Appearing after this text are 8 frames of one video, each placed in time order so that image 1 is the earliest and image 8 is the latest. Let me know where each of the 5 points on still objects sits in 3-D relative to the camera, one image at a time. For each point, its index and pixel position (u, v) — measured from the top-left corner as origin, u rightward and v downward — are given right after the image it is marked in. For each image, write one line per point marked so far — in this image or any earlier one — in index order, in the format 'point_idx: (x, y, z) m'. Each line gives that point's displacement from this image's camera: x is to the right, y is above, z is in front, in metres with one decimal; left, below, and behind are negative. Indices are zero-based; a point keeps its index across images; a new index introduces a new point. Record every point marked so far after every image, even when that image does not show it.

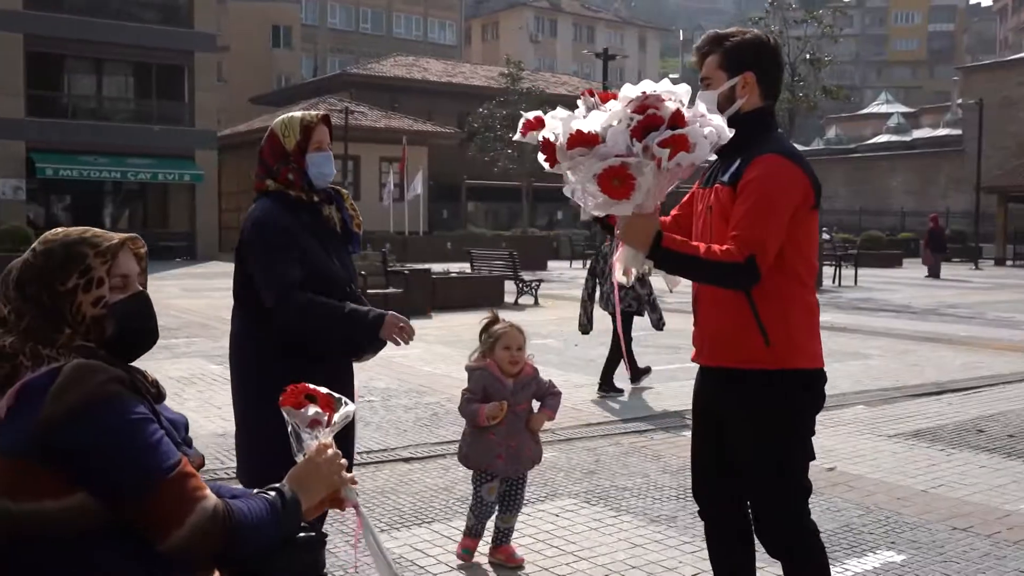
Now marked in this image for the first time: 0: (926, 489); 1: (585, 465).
0: (+2.4, -1.2, +6.0) m
1: (+0.5, -1.1, +6.5) m
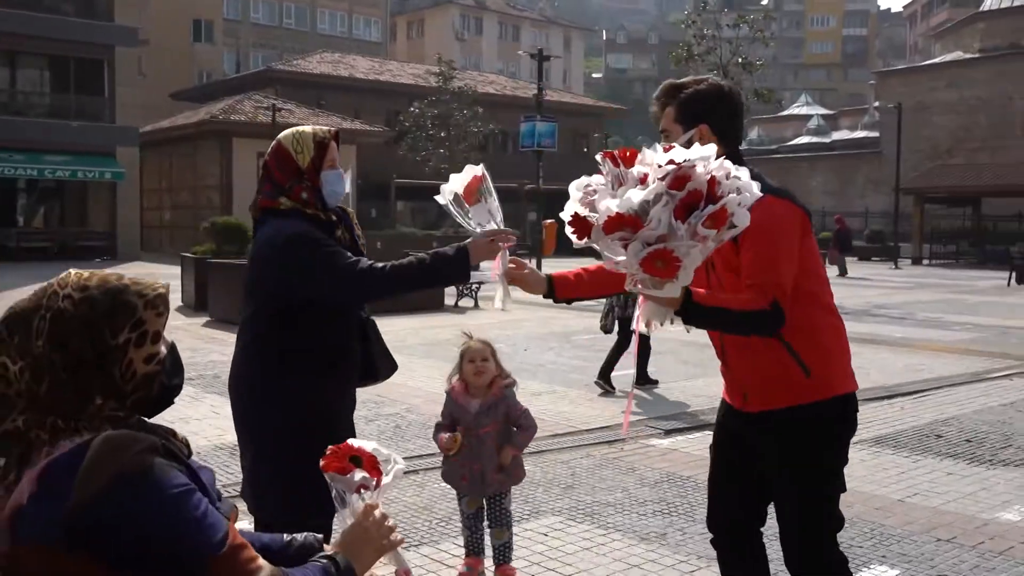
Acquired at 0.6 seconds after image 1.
0: (+2.3, -1.2, +6.1) m
1: (+0.3, -1.2, +6.4) m
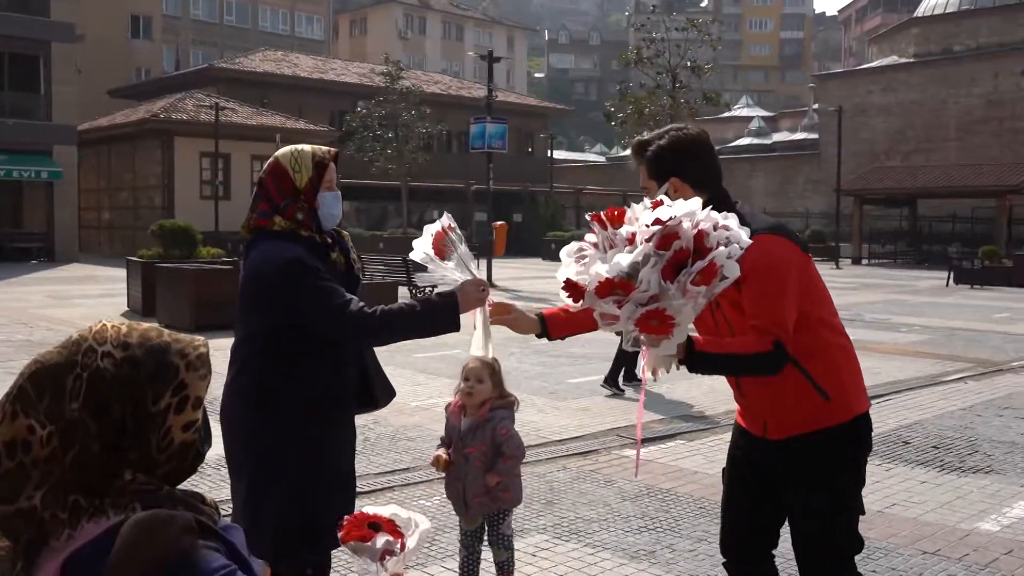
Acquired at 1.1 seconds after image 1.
0: (+2.2, -1.3, +6.1) m
1: (+0.2, -1.3, +6.3) m
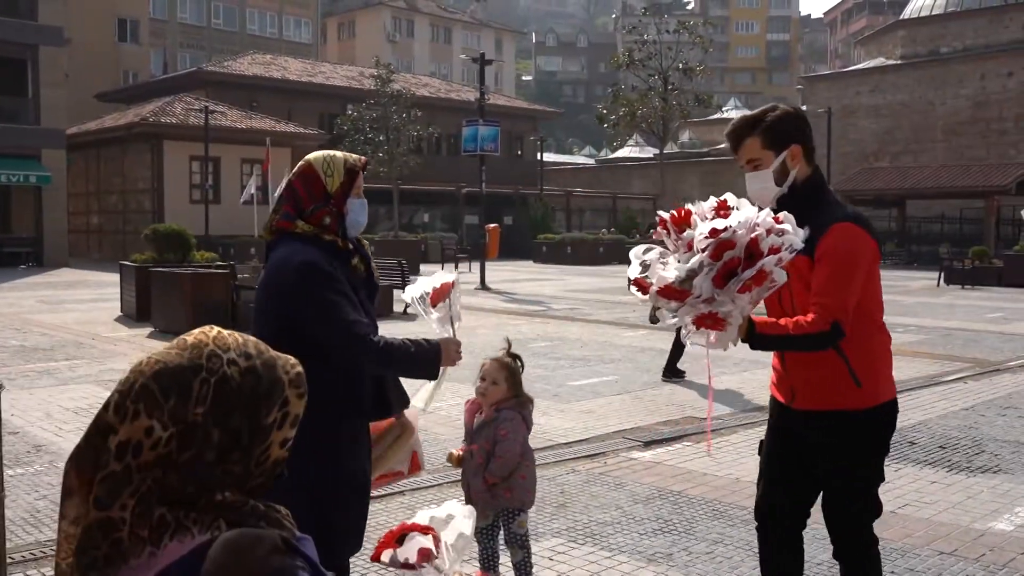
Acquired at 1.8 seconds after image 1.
0: (+2.3, -1.3, +6.1) m
1: (+0.2, -1.3, +6.3) m
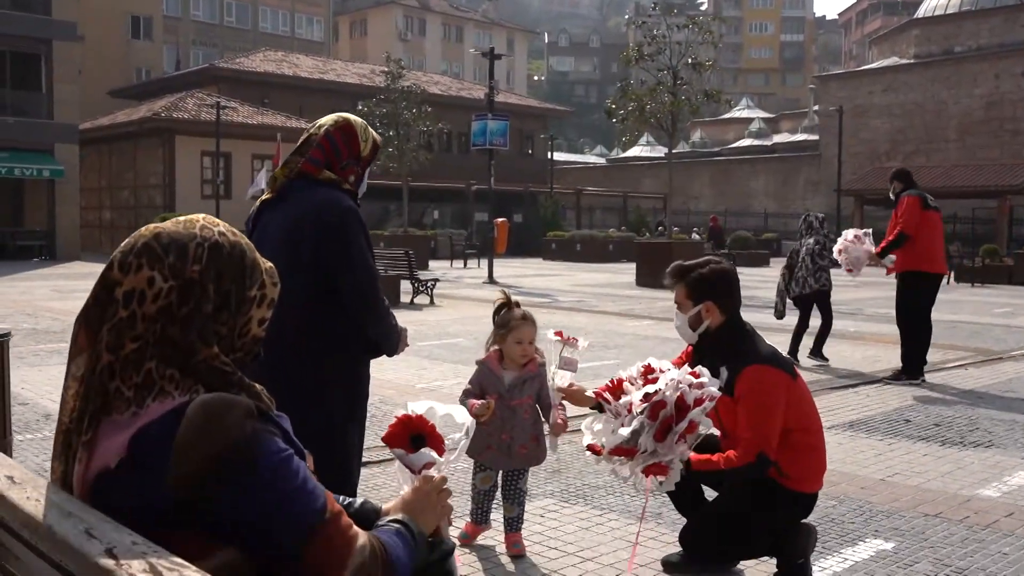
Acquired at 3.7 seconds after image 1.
0: (+2.2, -1.1, +6.2) m
1: (+0.2, -1.1, +6.4) m
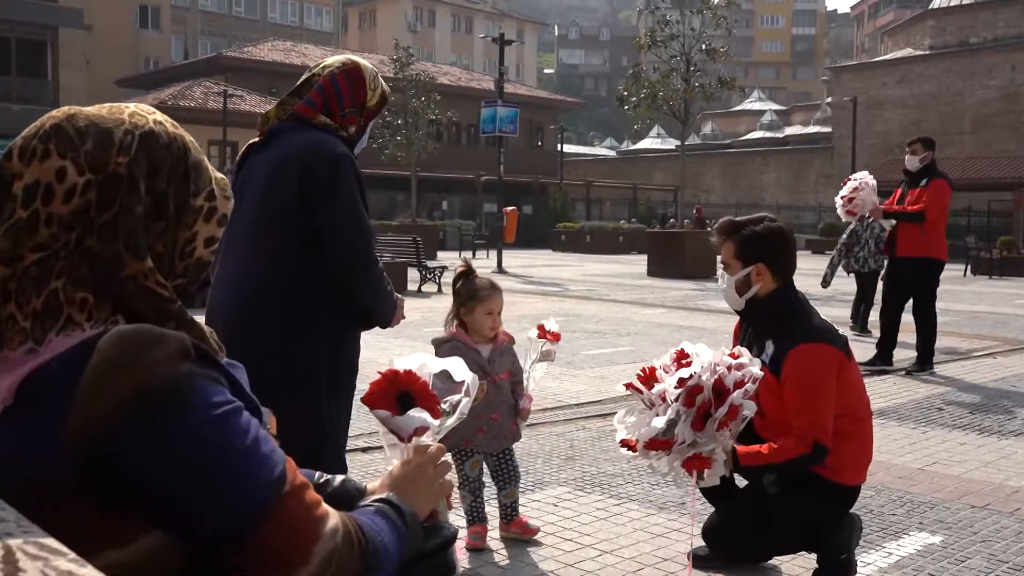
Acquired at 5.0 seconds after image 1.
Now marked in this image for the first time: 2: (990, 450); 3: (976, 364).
0: (+2.3, -1.0, +5.7) m
1: (+0.3, -0.9, +6.0) m
2: (+2.9, -1.0, +6.3) m
3: (+4.7, -0.8, +10.5) m
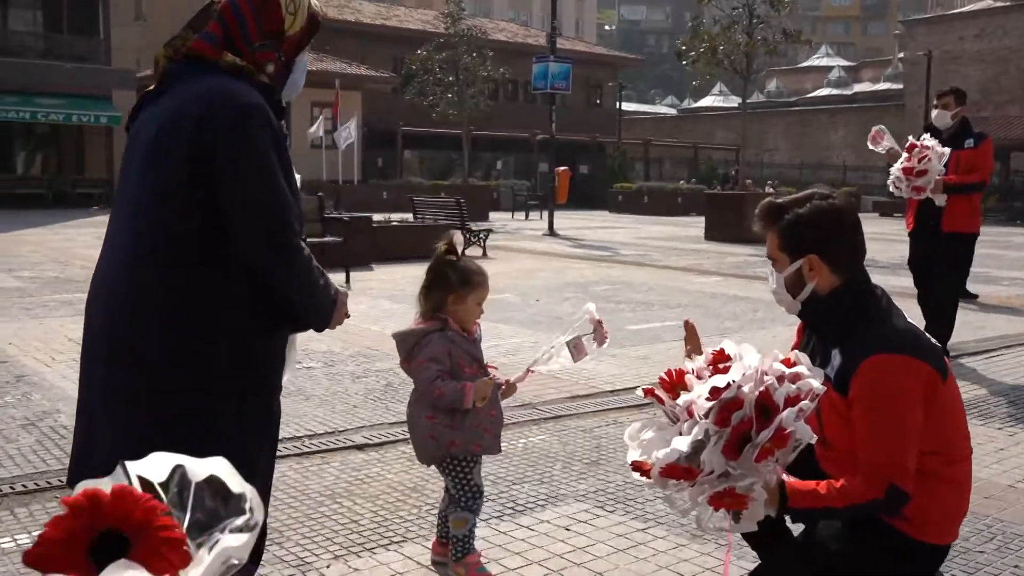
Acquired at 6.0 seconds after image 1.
0: (+2.3, -0.9, +4.8) m
1: (+0.4, -0.8, +5.2) m
2: (+3.0, -0.9, +5.3) m
3: (+5.0, -0.5, +9.4) m
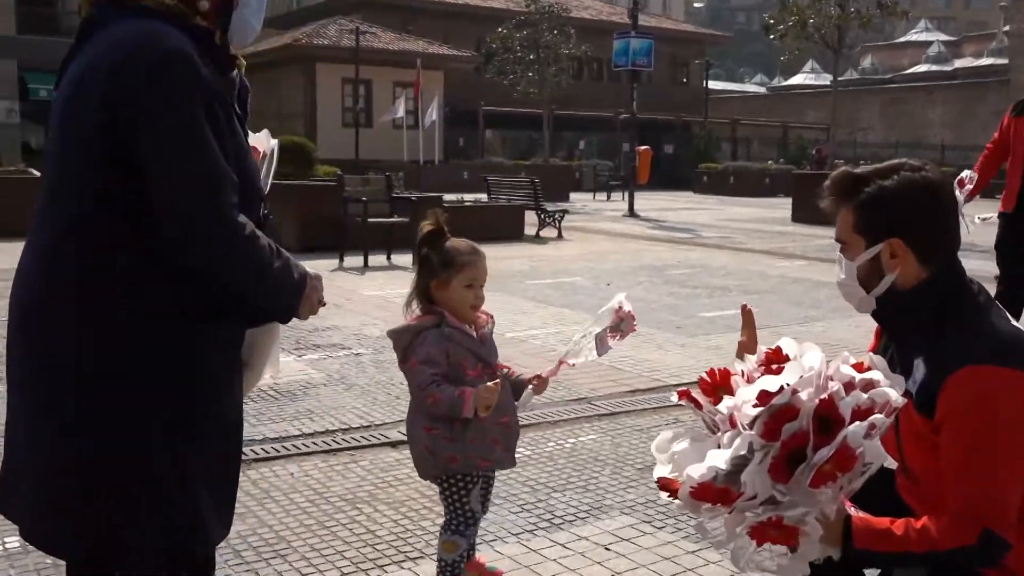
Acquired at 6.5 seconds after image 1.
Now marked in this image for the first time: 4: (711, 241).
0: (+2.5, -0.9, +4.2) m
1: (+0.6, -0.8, +4.7) m
2: (+3.2, -0.8, +4.6) m
3: (+5.6, -0.4, +8.5) m
4: (+3.3, +0.8, +17.3) m
